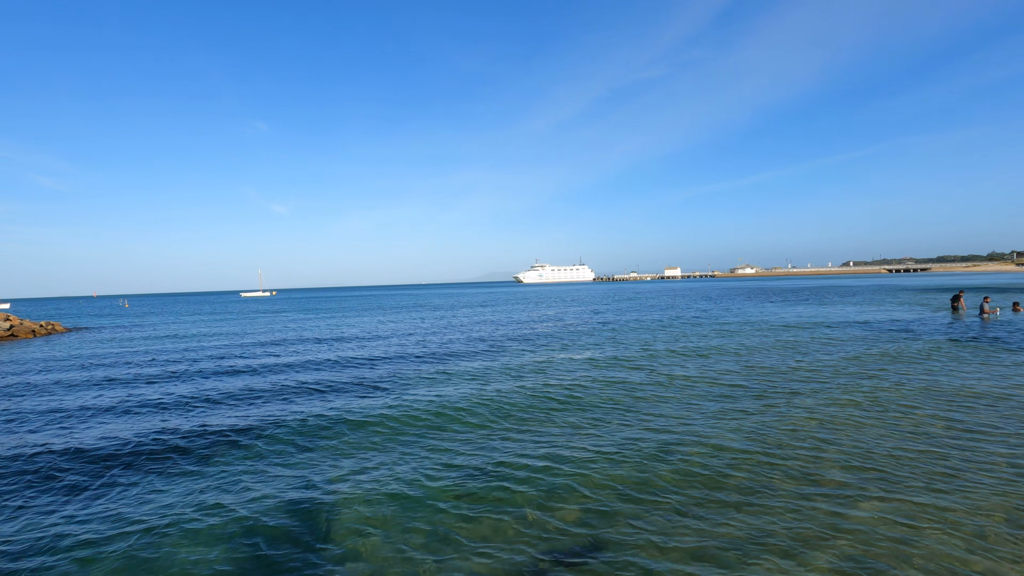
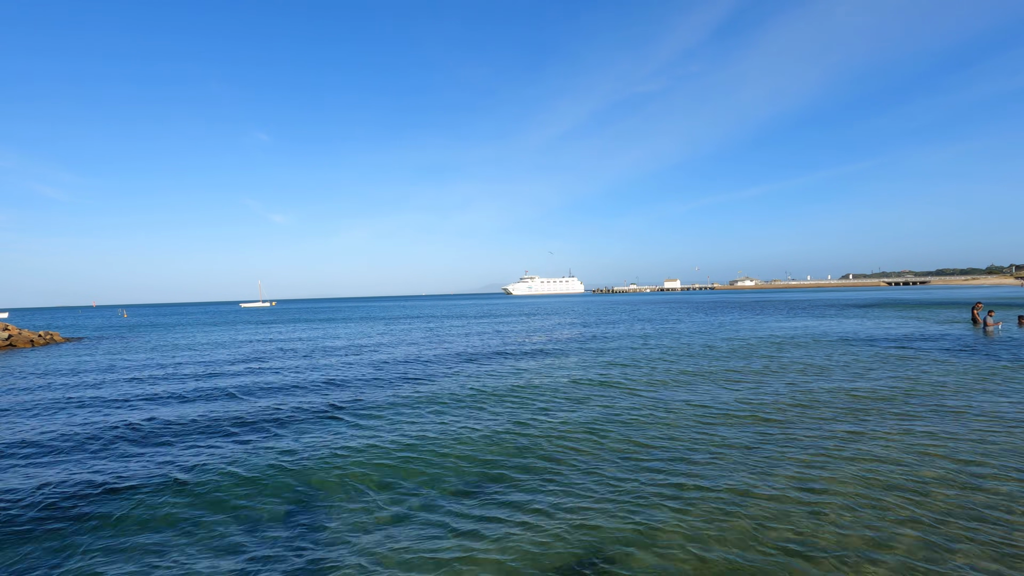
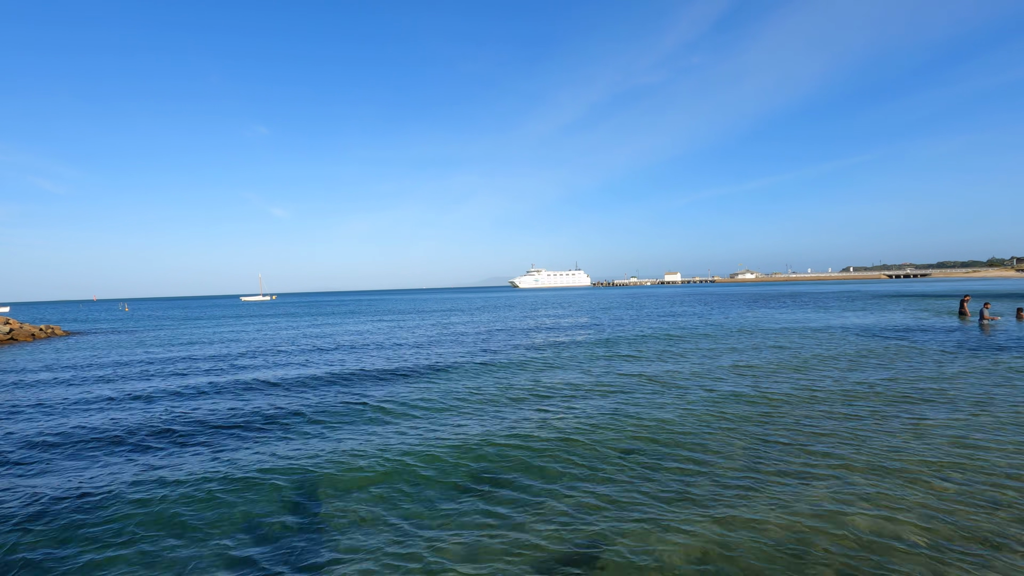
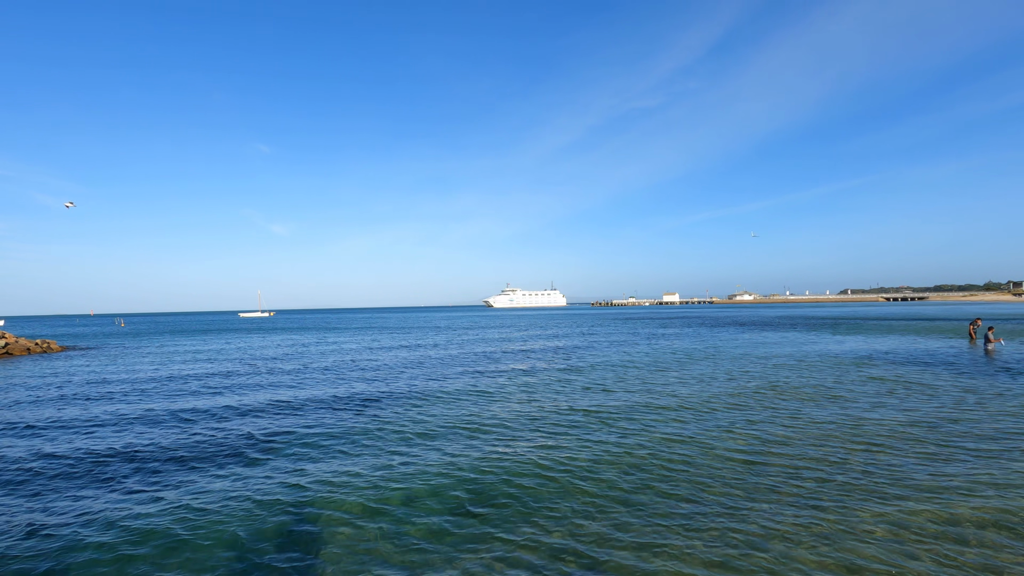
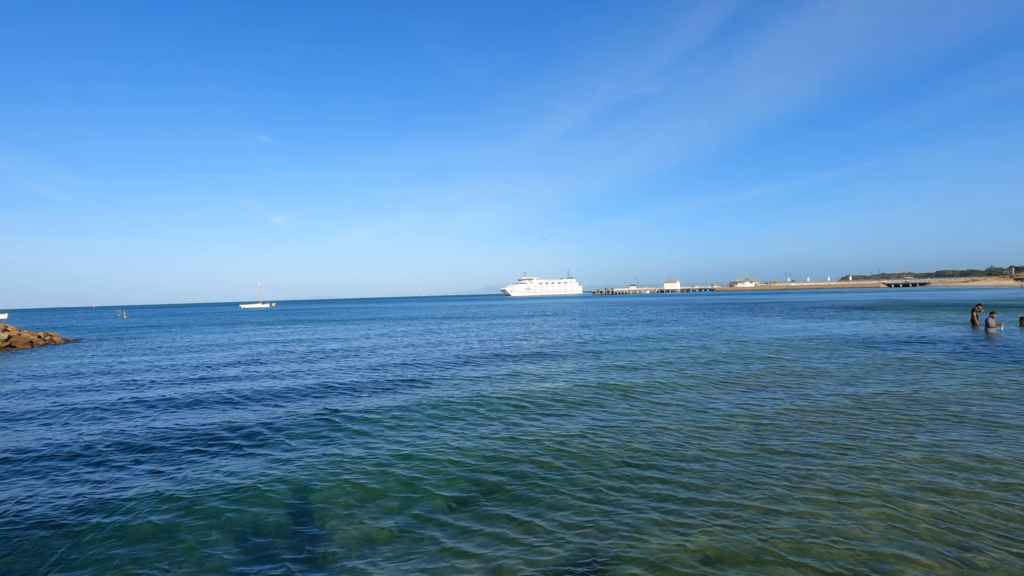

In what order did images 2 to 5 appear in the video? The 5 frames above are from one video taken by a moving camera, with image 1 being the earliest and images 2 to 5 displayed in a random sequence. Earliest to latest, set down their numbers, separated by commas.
3, 2, 5, 4
